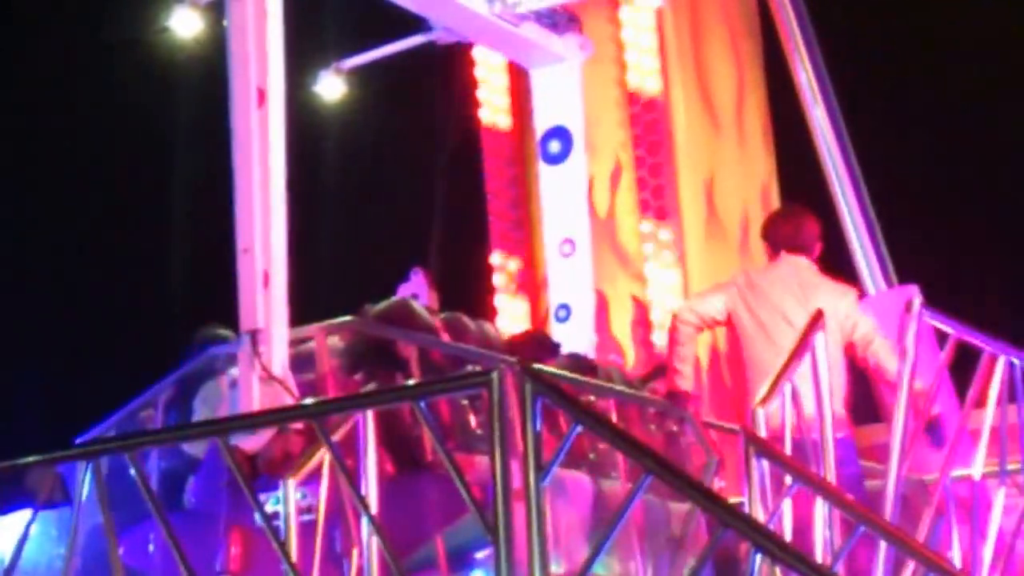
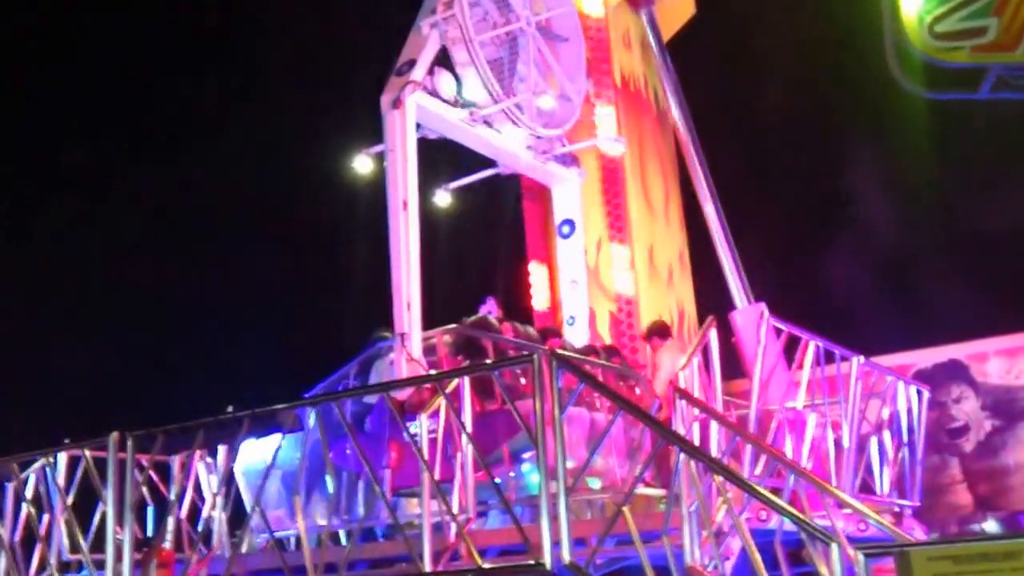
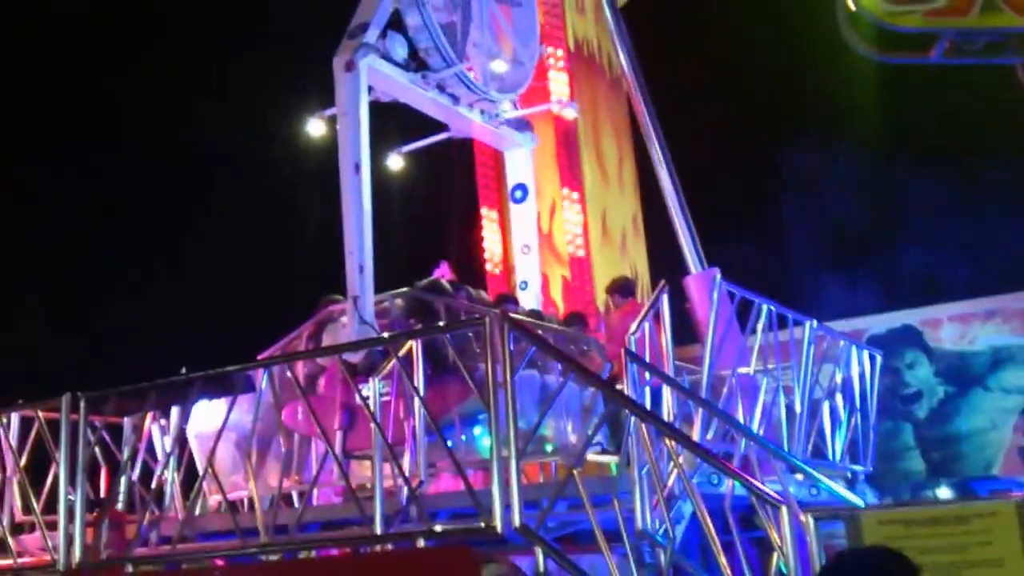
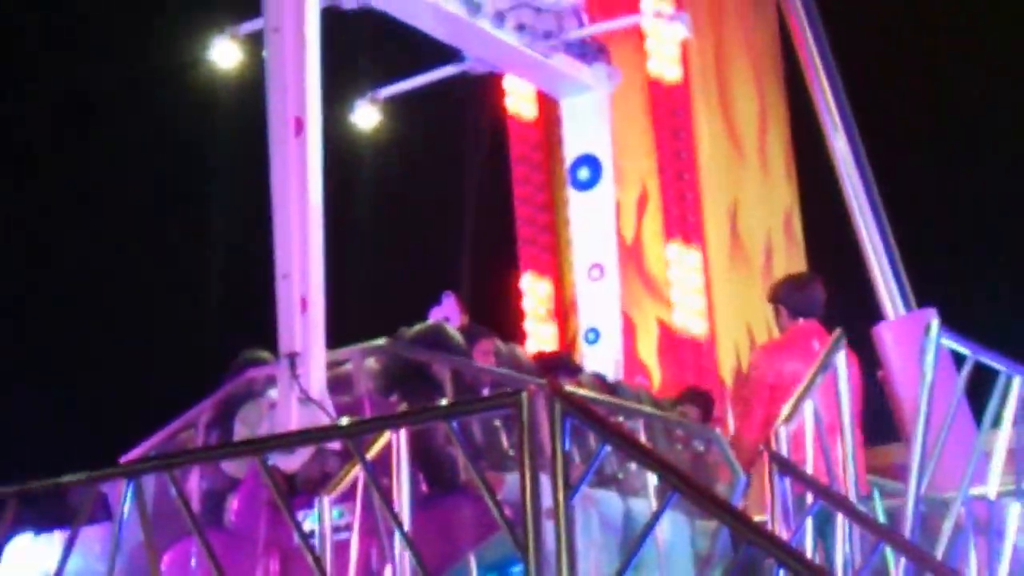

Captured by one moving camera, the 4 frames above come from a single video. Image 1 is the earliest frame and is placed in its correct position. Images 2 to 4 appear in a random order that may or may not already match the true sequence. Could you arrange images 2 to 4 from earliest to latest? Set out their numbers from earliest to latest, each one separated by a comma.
4, 3, 2
